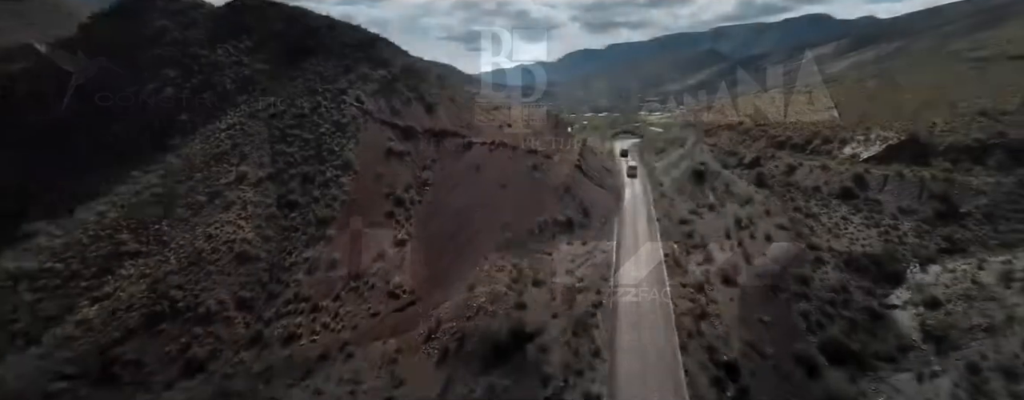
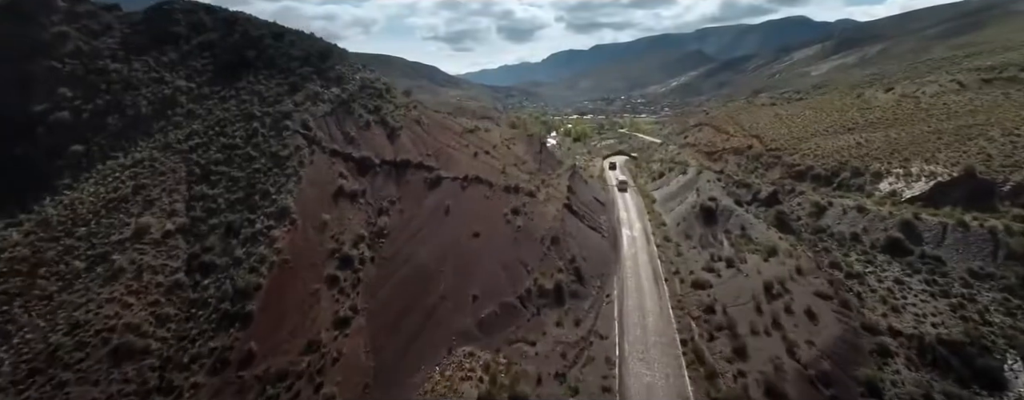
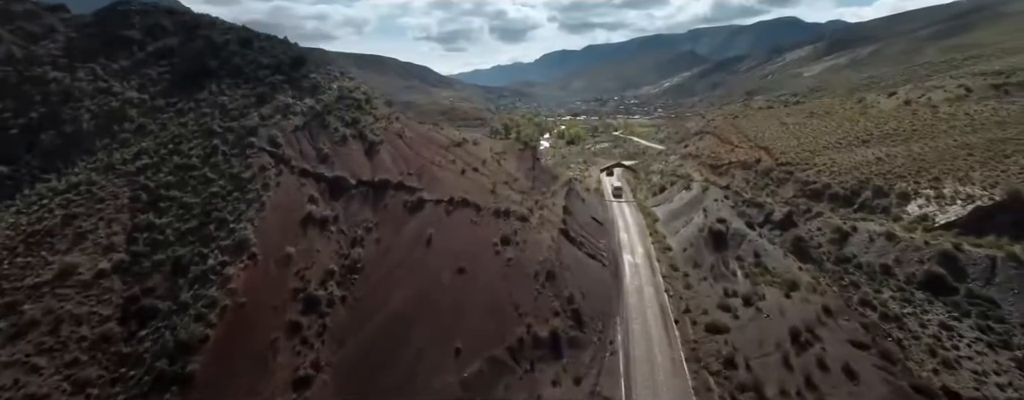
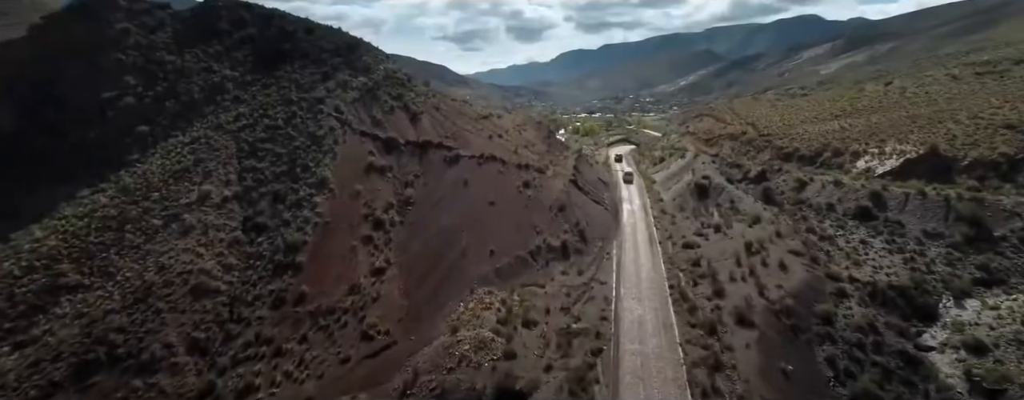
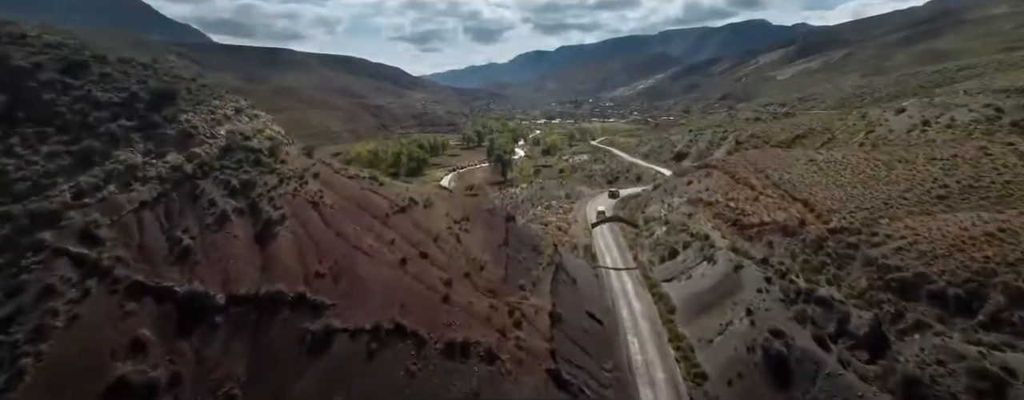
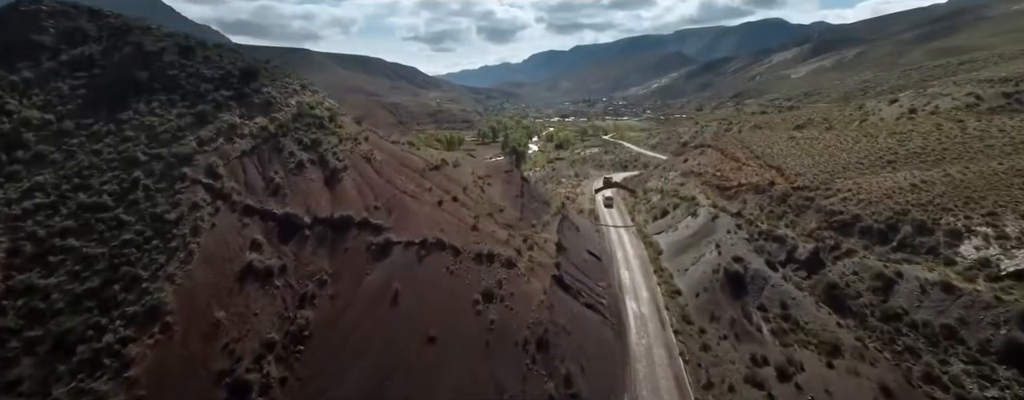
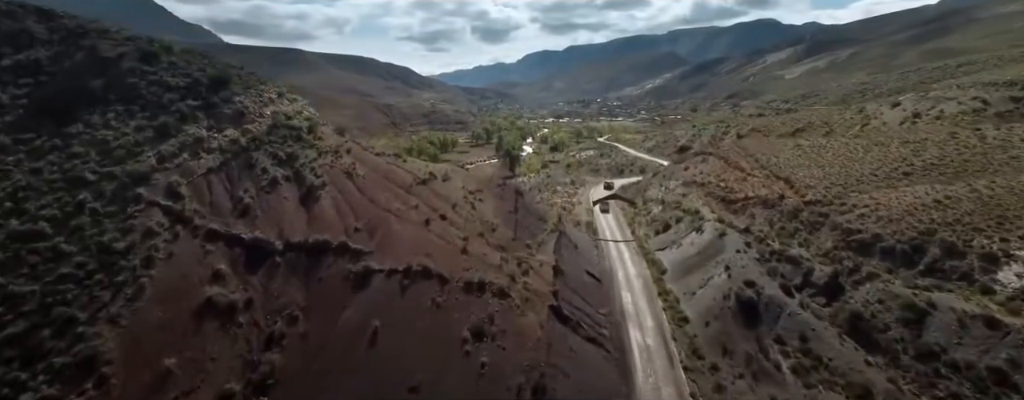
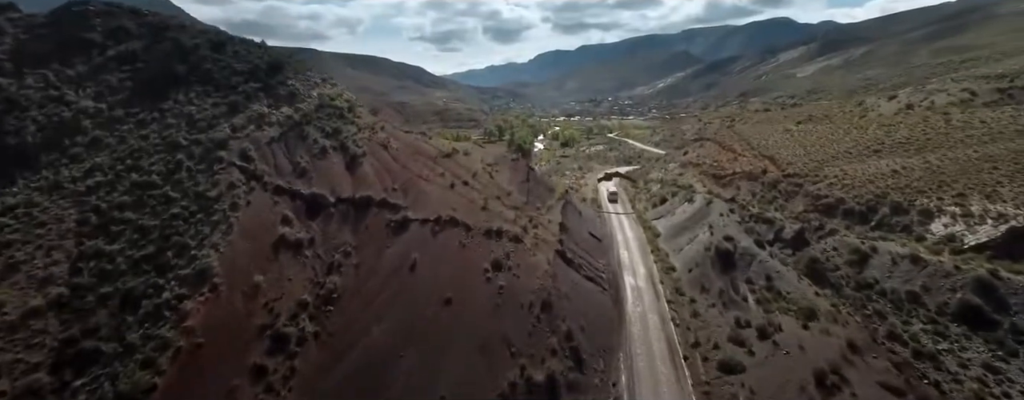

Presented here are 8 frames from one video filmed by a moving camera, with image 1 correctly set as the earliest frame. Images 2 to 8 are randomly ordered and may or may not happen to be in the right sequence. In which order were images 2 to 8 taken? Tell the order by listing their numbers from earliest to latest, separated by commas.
4, 2, 3, 8, 6, 7, 5
